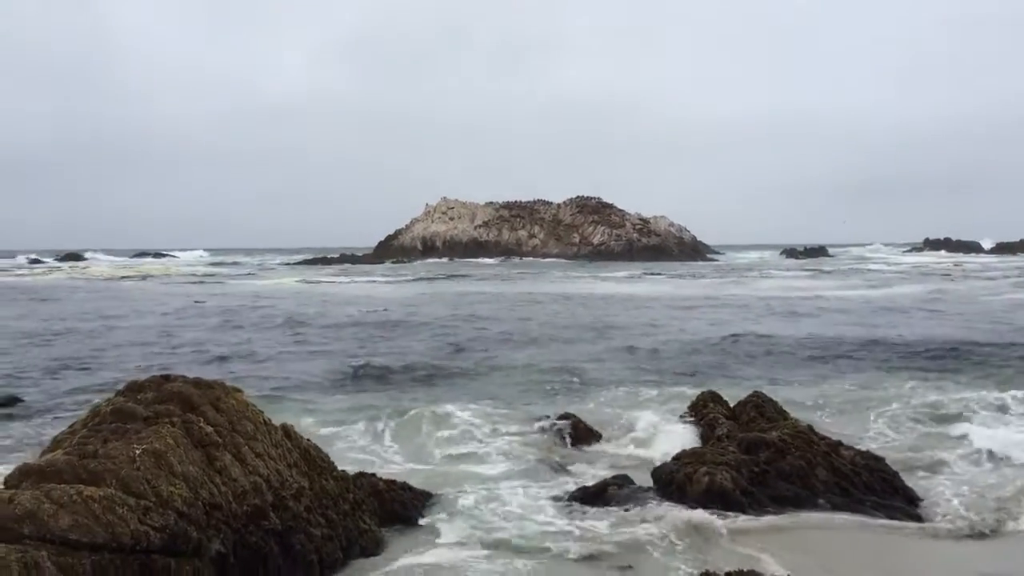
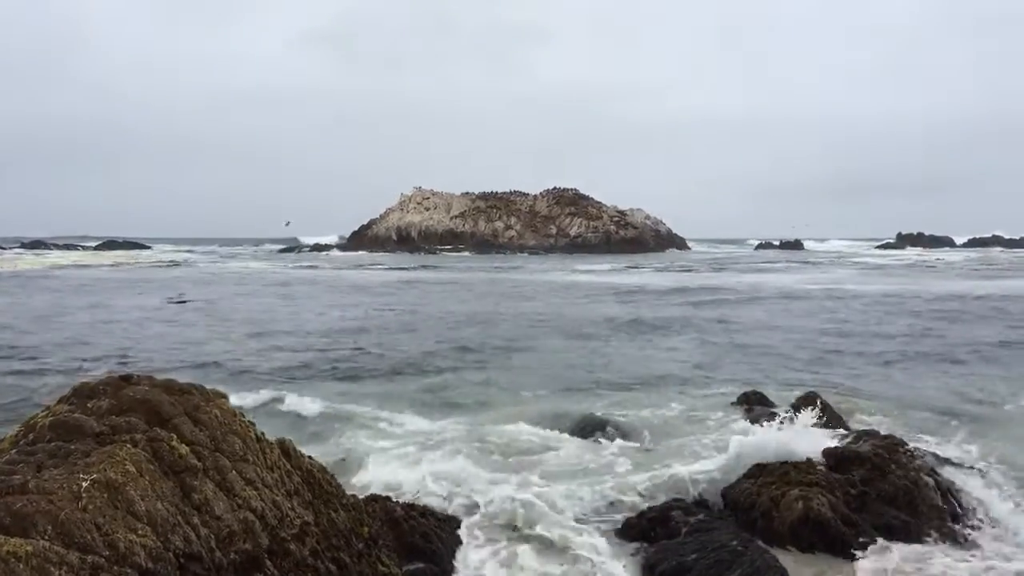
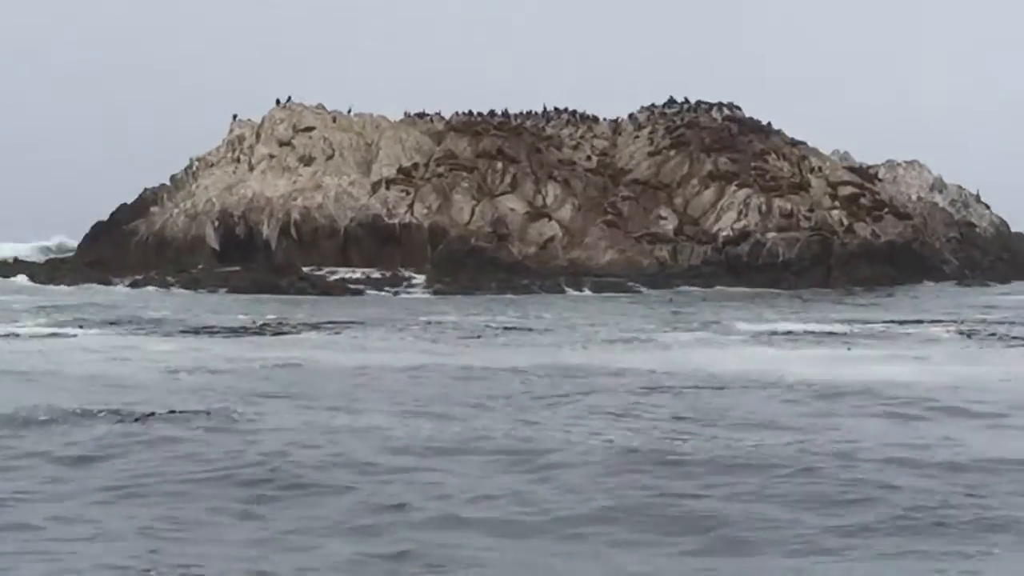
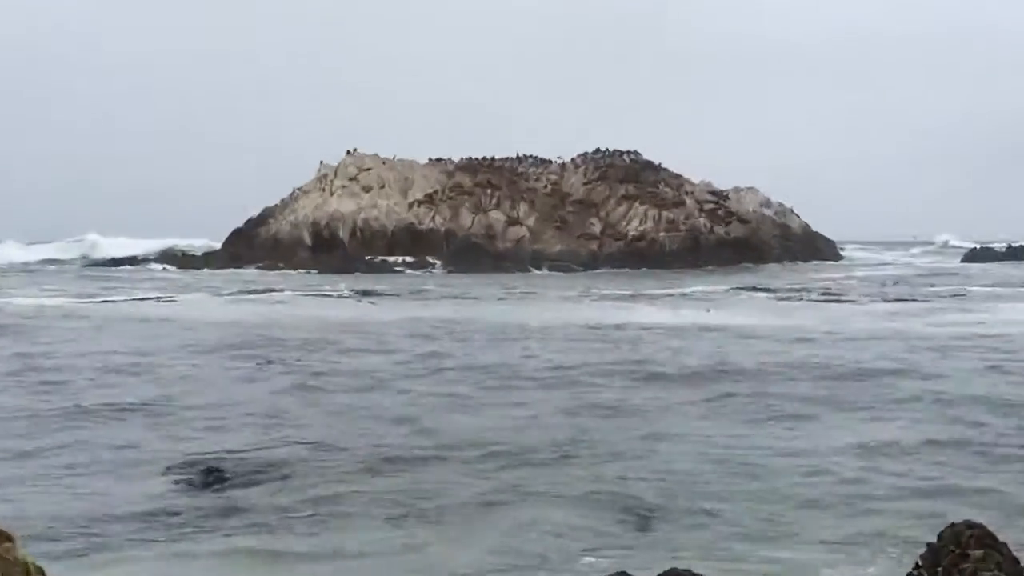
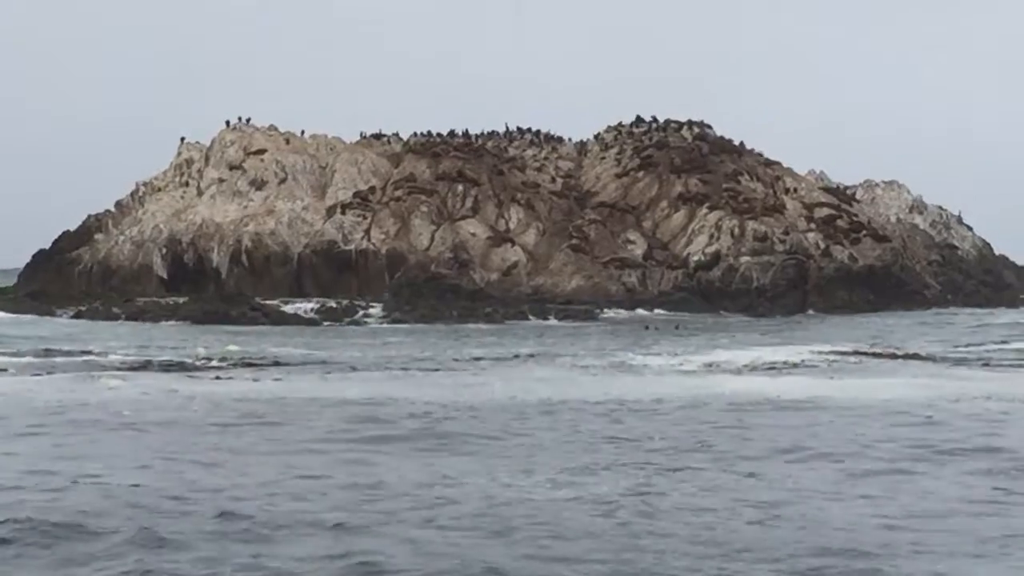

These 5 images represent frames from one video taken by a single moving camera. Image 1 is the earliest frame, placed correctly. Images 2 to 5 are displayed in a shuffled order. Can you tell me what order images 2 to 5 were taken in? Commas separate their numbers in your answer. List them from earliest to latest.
2, 4, 3, 5
